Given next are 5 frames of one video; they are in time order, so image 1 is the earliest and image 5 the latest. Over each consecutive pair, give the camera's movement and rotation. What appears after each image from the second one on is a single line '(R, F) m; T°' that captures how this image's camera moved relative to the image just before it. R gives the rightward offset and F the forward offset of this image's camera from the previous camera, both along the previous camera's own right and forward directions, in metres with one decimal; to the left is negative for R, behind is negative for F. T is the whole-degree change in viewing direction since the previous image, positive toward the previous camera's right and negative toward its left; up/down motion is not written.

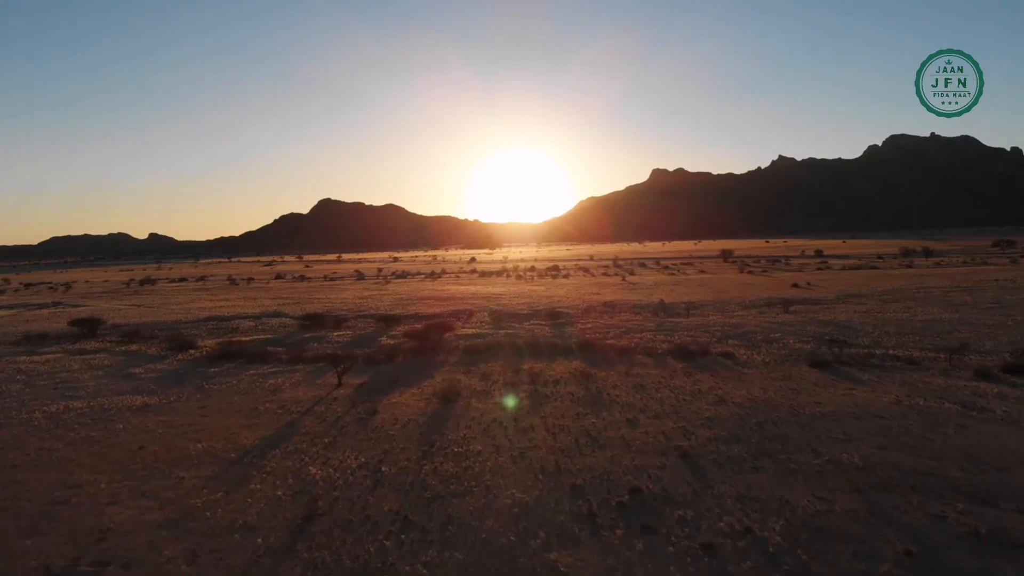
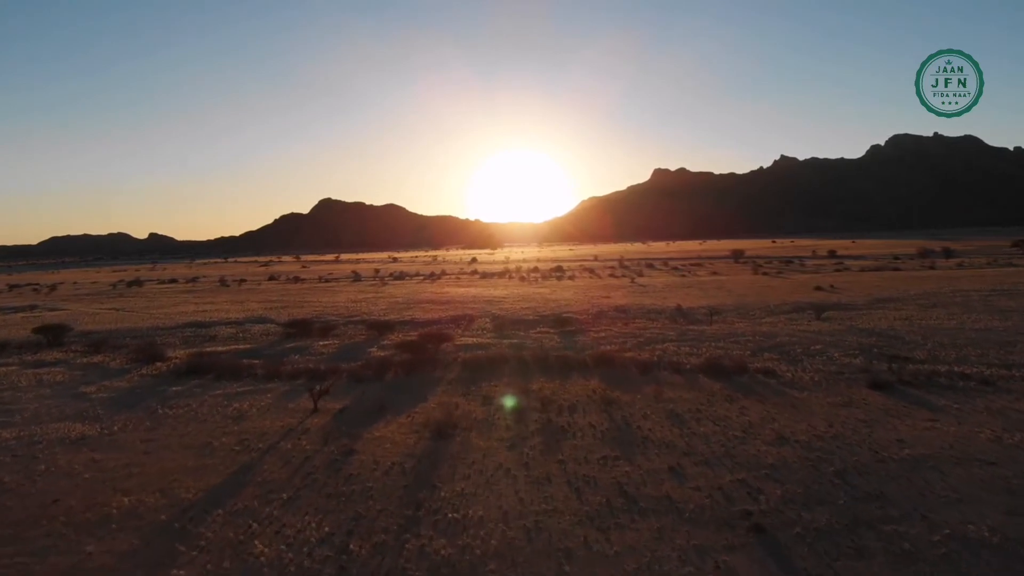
(-0.1, +3.3) m; 0°
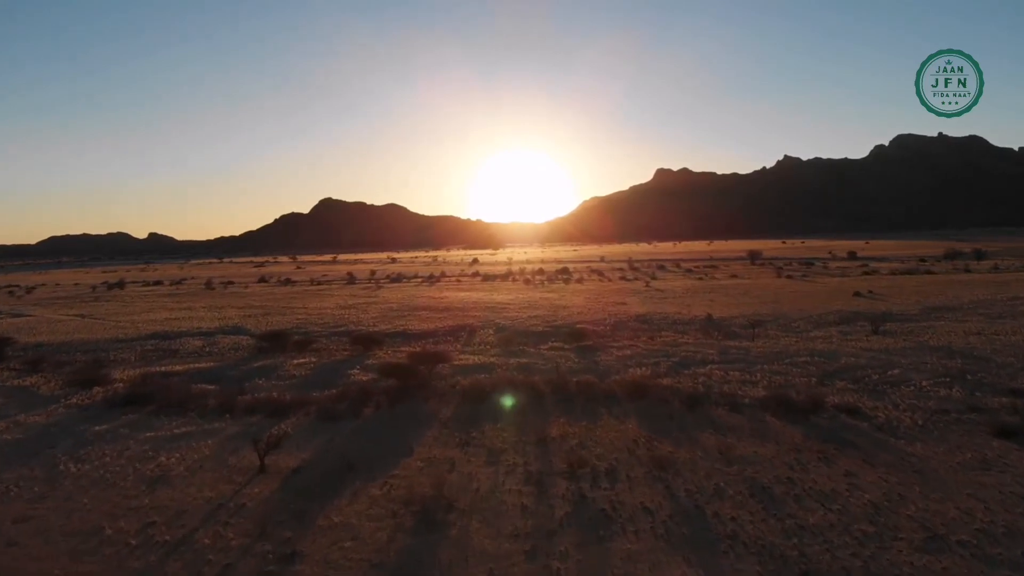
(-0.2, +4.6) m; 0°
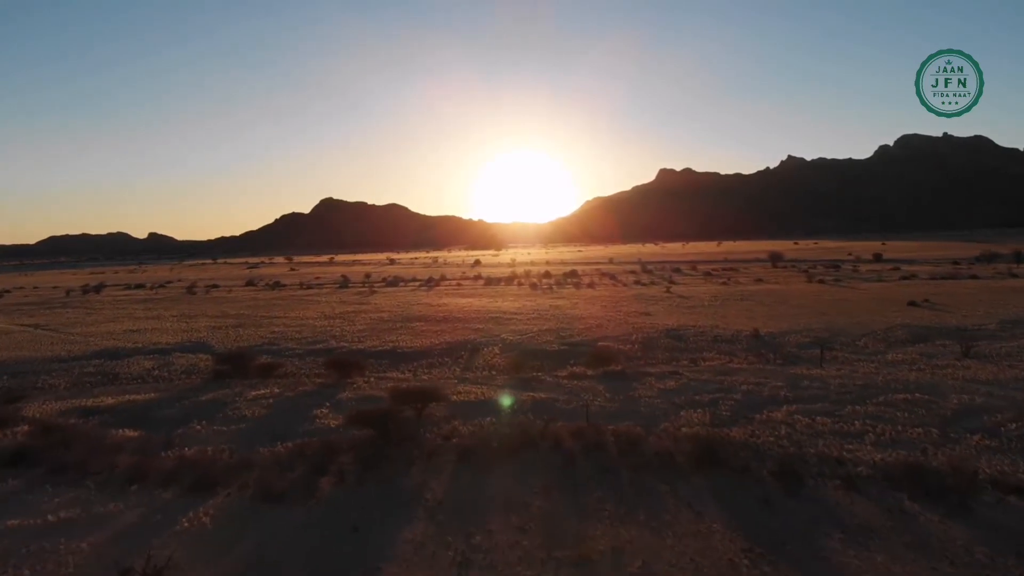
(-0.2, +5.1) m; 0°
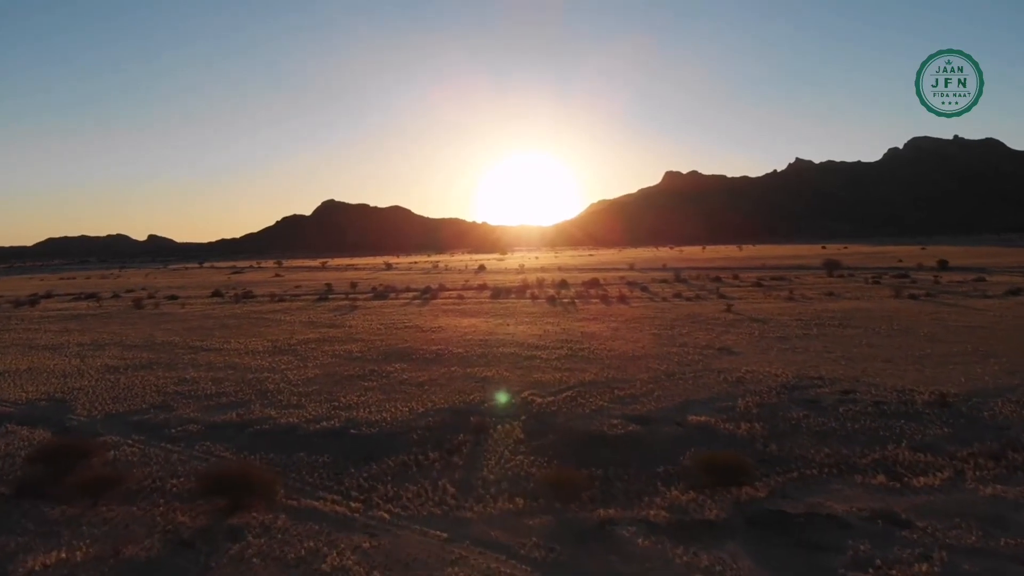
(-0.4, +10.7) m; 0°
